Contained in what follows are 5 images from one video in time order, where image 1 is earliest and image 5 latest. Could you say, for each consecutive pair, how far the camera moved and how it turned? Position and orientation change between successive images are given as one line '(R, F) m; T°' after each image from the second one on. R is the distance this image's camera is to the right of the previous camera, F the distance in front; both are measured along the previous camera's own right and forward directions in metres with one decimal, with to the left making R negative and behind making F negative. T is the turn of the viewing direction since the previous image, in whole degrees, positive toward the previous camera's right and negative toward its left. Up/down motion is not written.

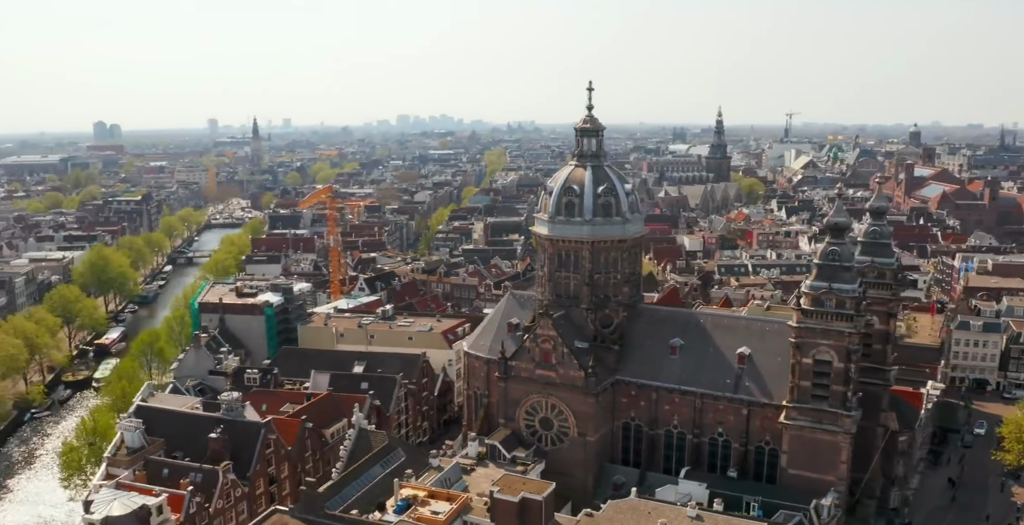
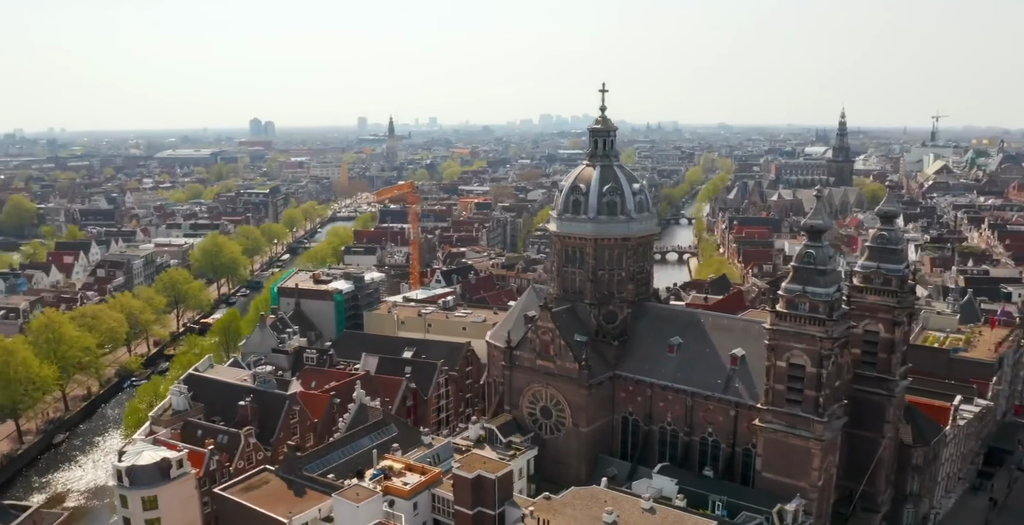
(+8.6, -1.4) m; -10°
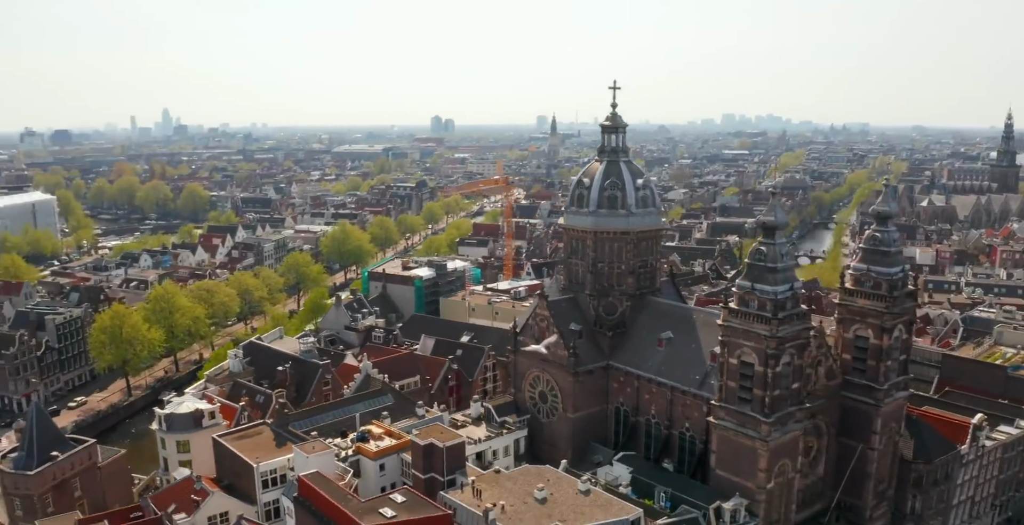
(+11.5, -1.3) m; -13°
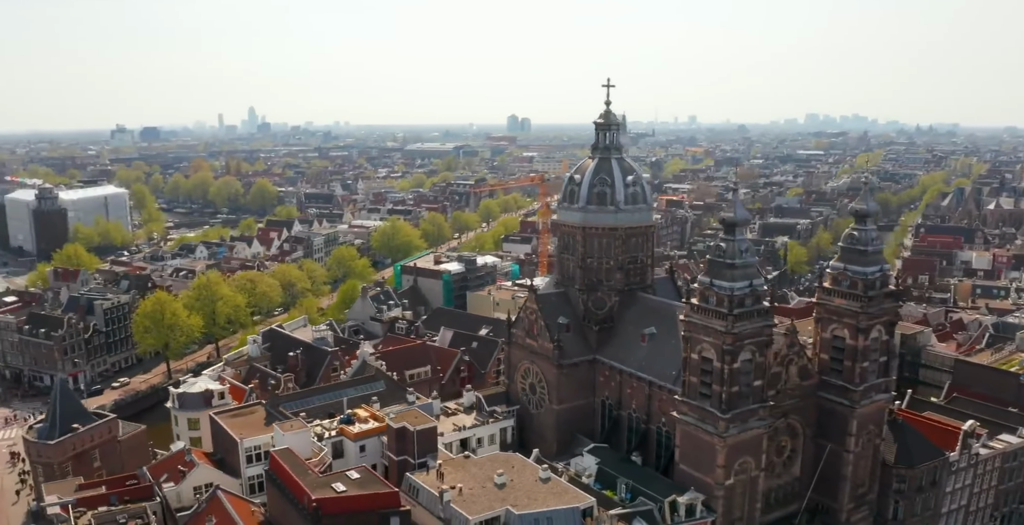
(+5.9, -1.0) m; -6°
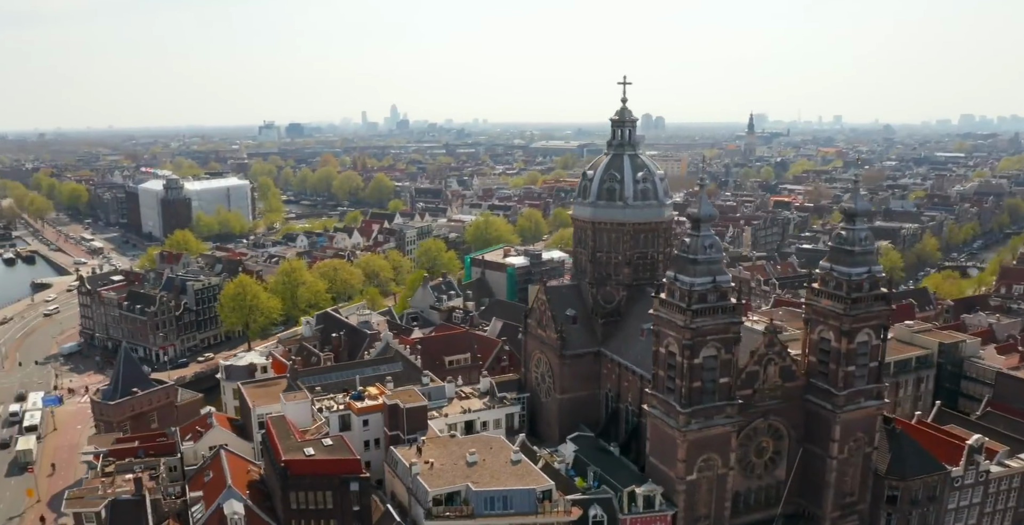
(+8.6, -1.2) m; -10°
